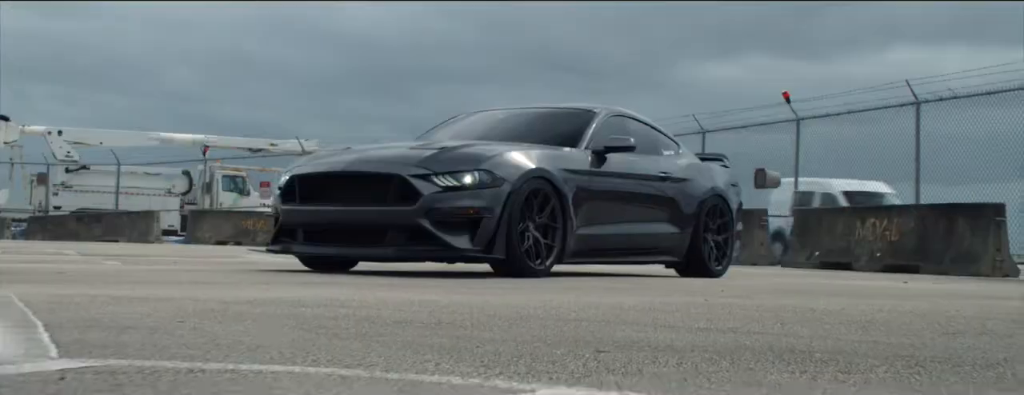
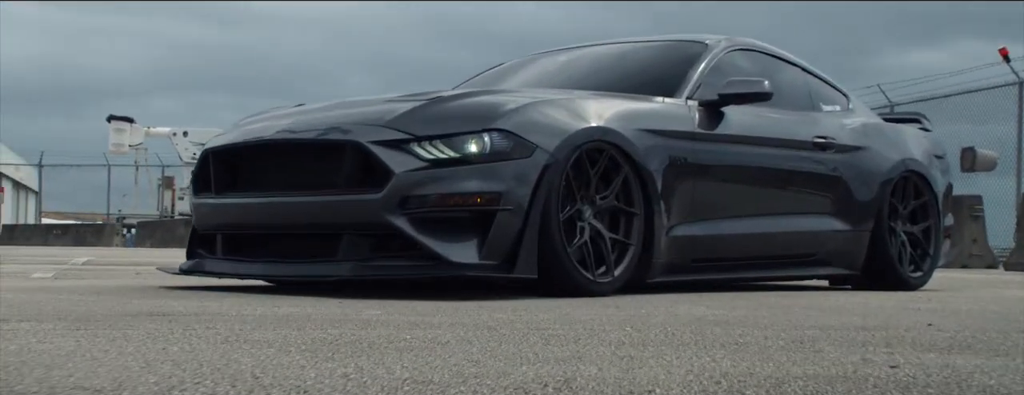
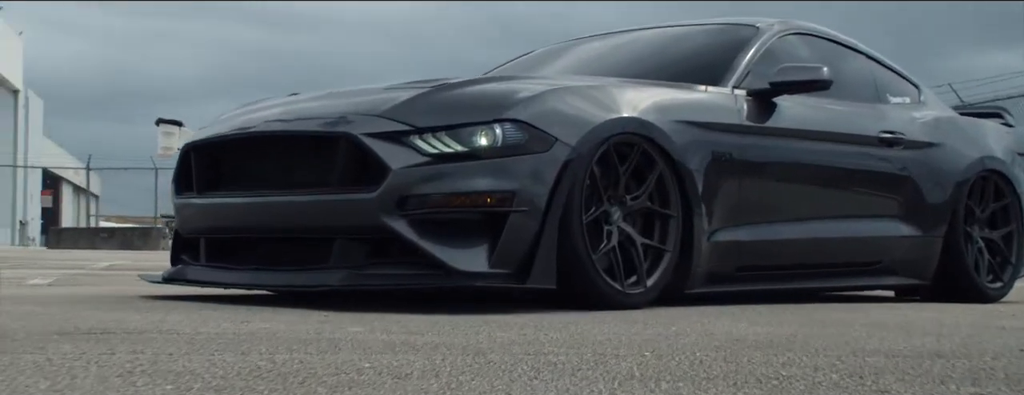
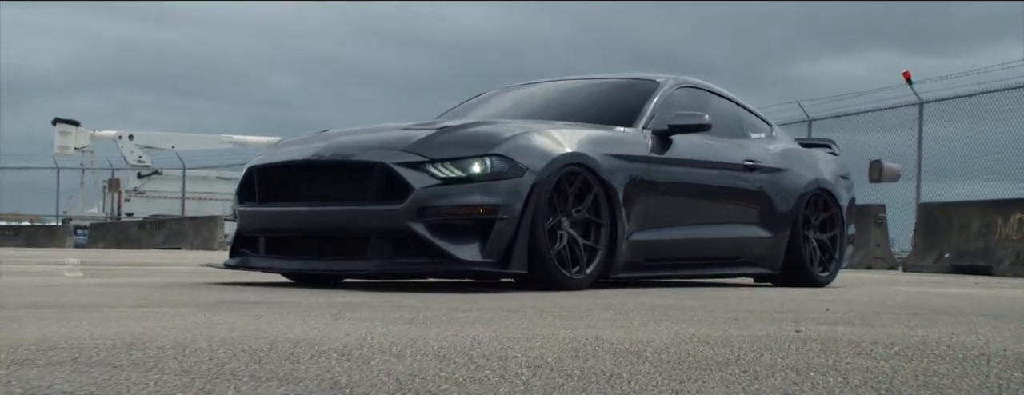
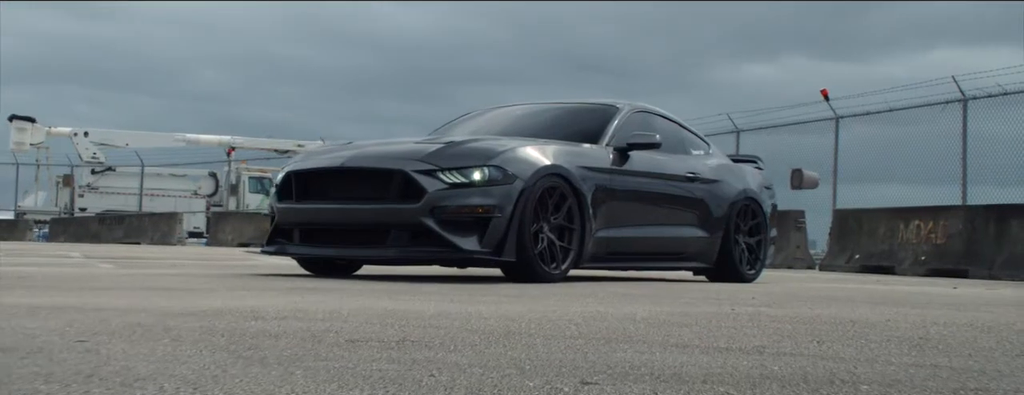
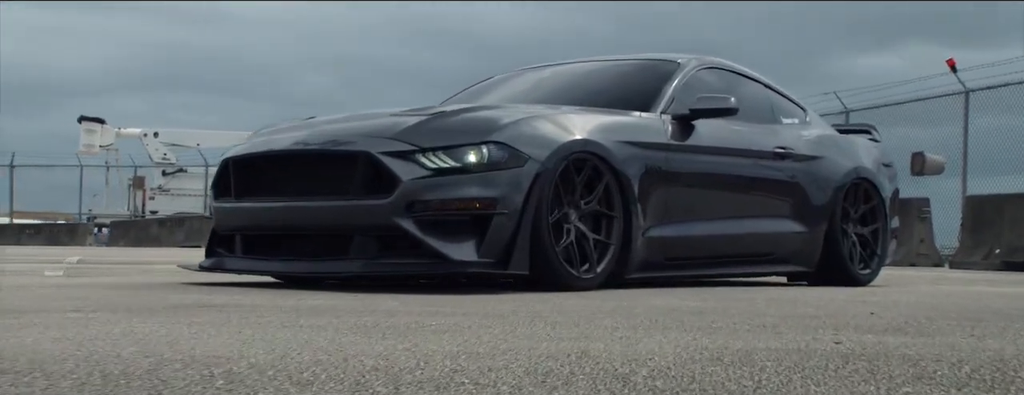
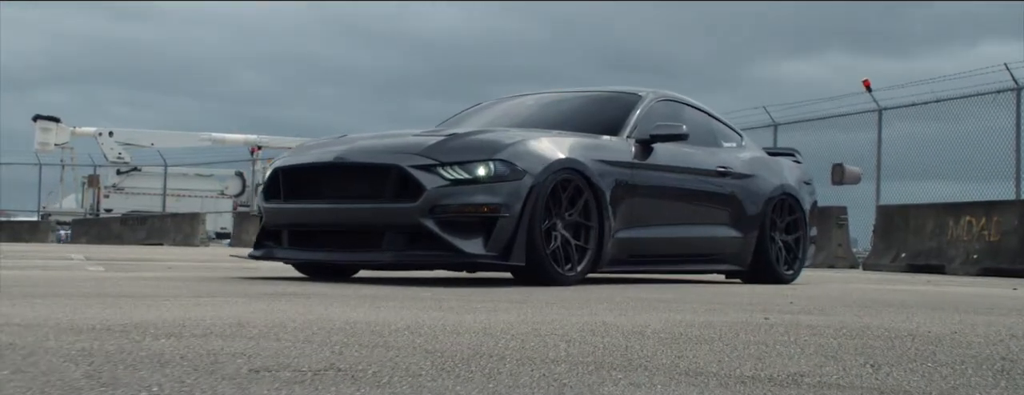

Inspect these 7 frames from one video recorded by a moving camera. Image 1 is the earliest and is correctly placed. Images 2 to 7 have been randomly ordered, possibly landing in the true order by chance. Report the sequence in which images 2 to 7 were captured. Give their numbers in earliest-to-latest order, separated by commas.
5, 7, 4, 6, 2, 3
